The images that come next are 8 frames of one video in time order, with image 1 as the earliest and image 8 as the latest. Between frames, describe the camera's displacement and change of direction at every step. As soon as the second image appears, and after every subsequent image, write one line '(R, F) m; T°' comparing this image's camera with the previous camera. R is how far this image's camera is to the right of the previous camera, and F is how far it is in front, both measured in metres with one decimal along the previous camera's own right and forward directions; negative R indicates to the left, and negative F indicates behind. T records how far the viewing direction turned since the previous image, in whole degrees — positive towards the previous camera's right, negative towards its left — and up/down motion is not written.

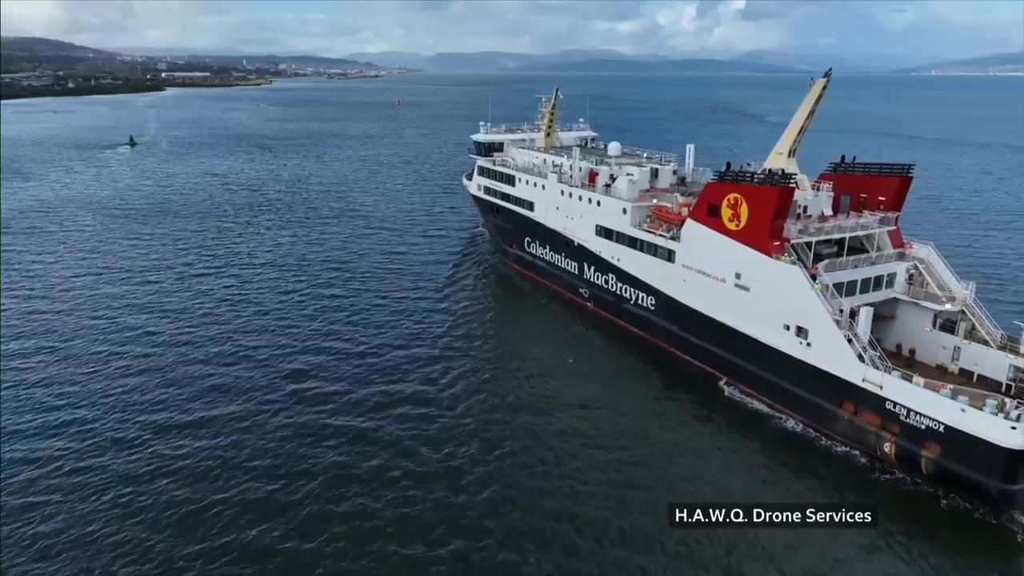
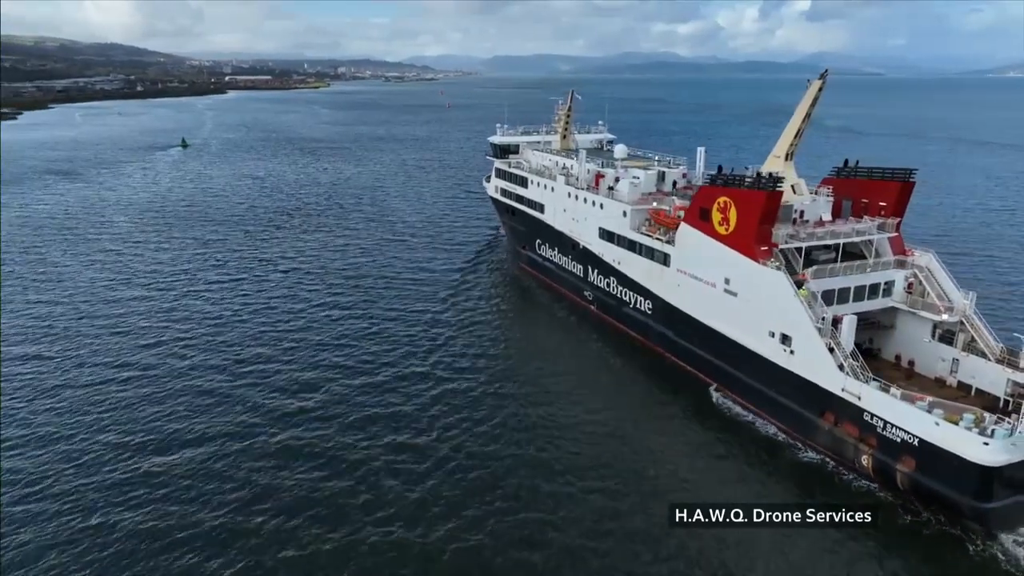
(+2.4, 0.0) m; -4°
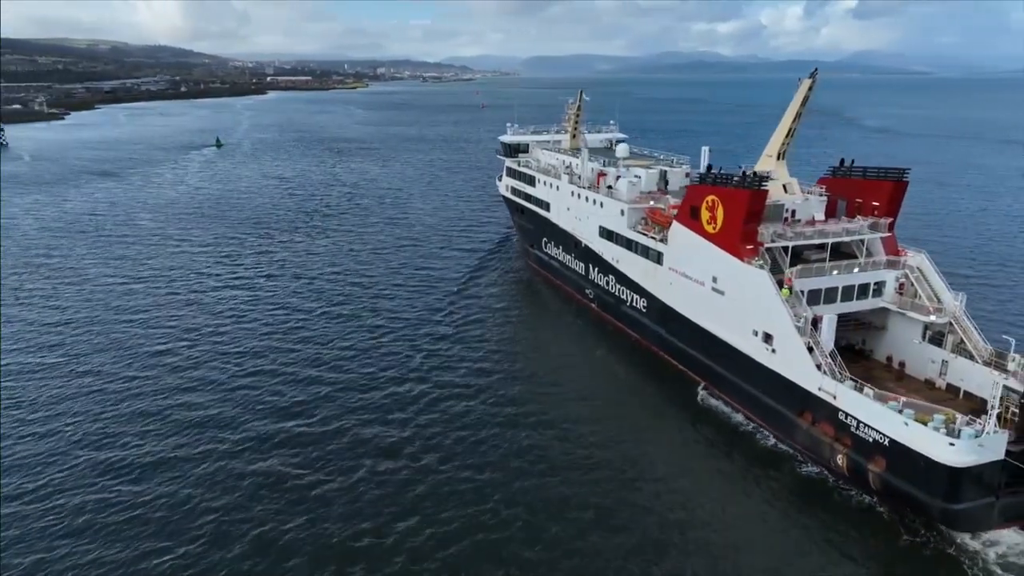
(+1.7, -0.4) m; -3°
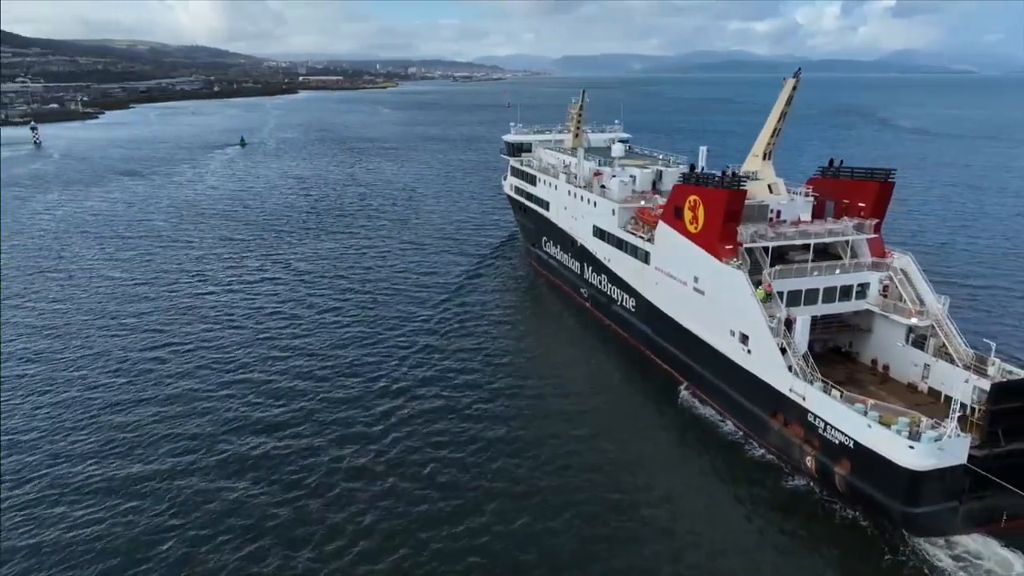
(+1.7, -0.2) m; -2°
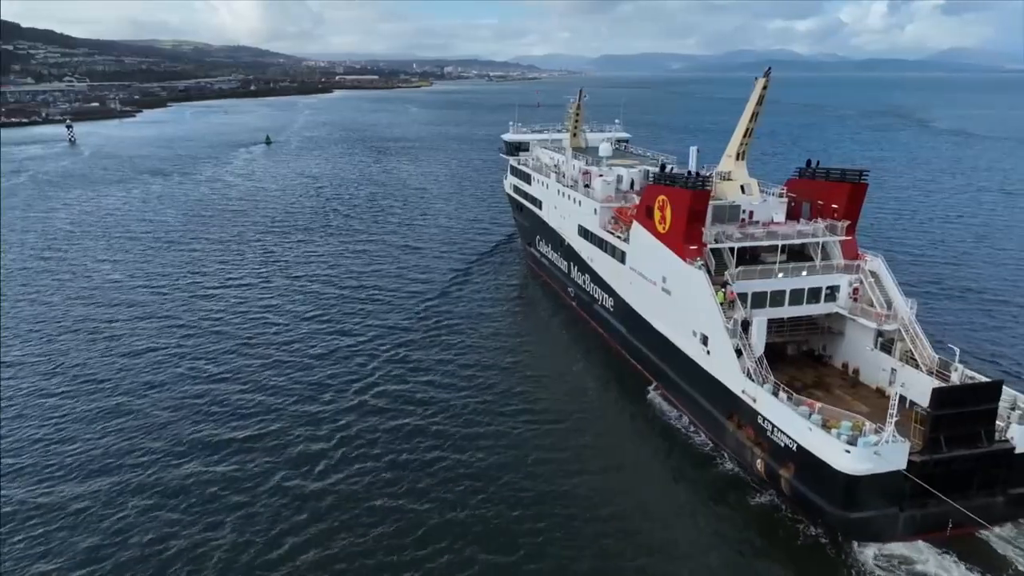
(+2.4, -0.1) m; -2°
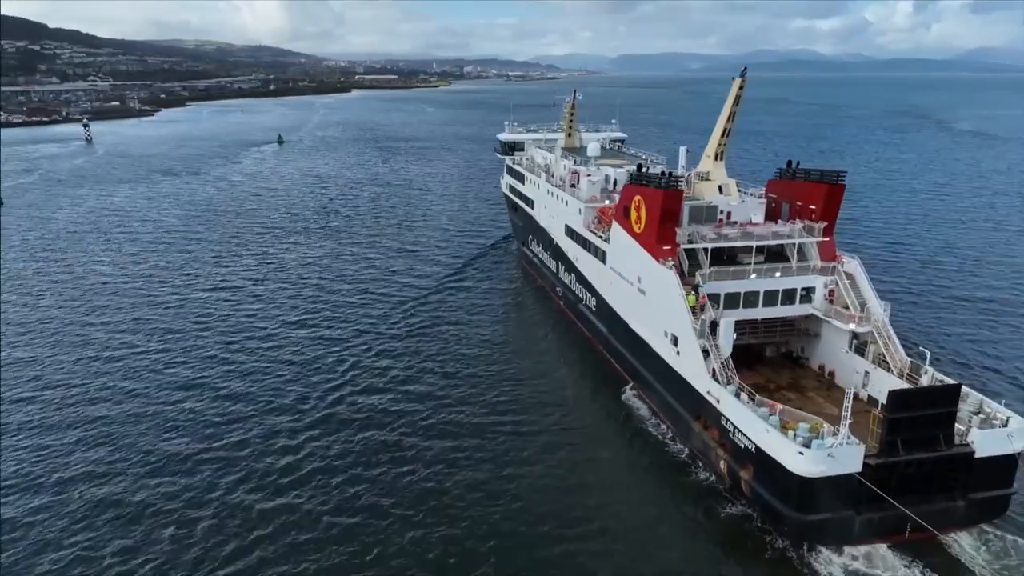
(+1.5, 0.0) m; -1°
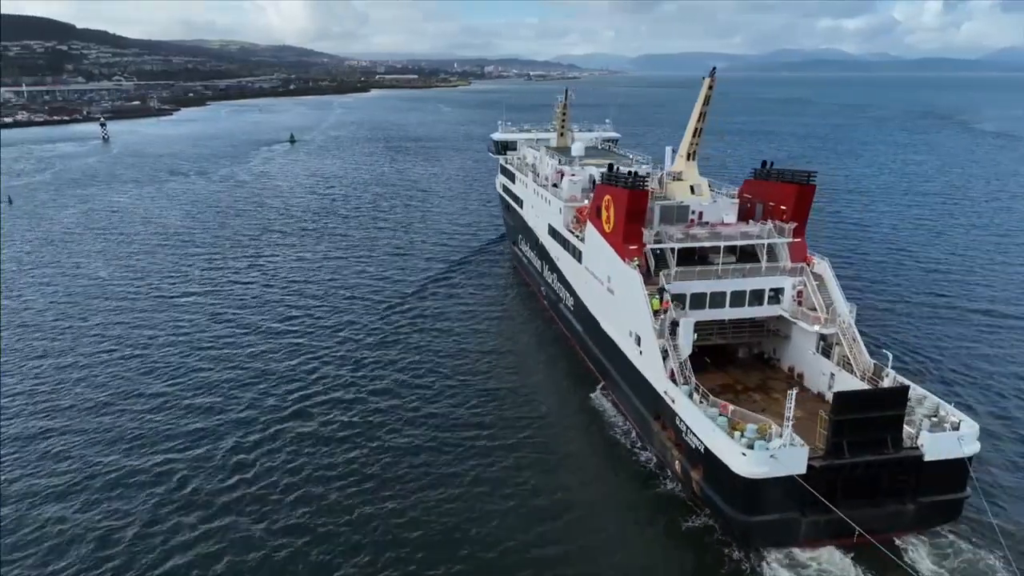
(+1.8, 0.0) m; -1°
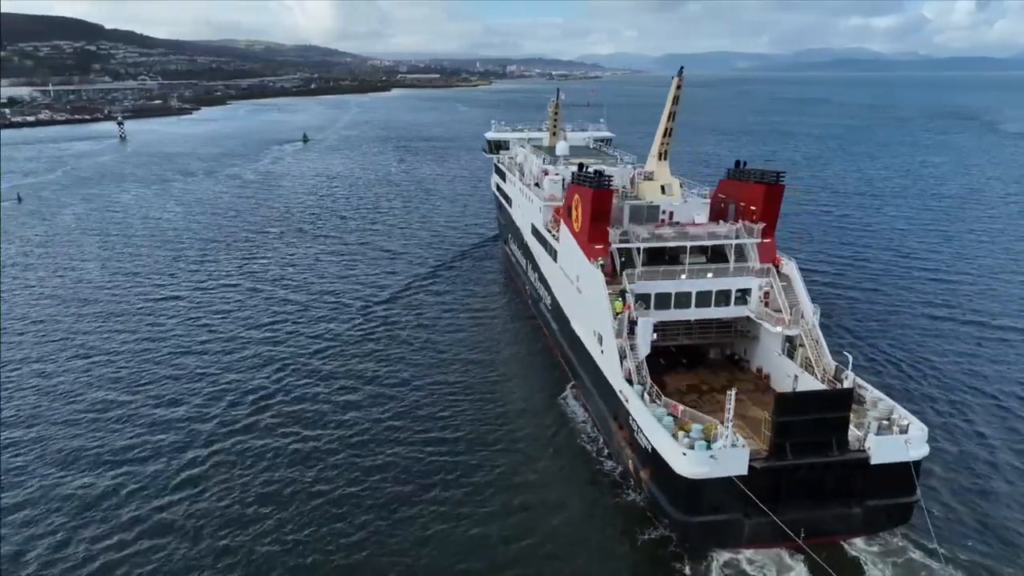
(+1.9, 0.0) m; -1°
